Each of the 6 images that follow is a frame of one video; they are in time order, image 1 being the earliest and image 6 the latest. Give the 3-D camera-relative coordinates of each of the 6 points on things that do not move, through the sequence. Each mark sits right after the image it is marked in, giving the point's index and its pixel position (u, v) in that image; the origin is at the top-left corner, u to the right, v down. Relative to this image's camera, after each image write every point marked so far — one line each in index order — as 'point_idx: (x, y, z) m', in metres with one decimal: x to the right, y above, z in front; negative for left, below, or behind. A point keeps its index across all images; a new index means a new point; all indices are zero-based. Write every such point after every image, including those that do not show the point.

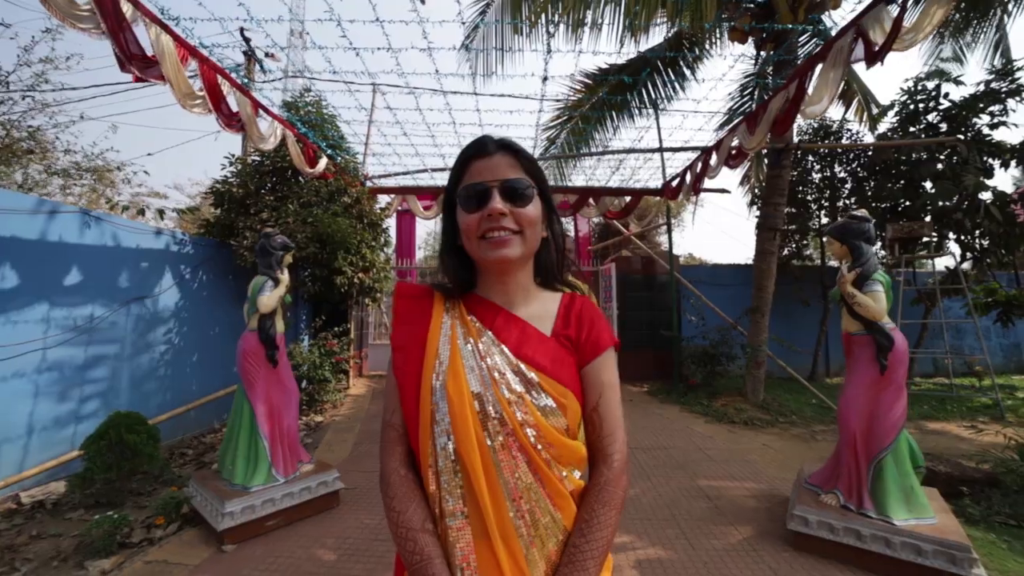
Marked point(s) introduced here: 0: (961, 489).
0: (+2.9, -1.3, +3.3) m
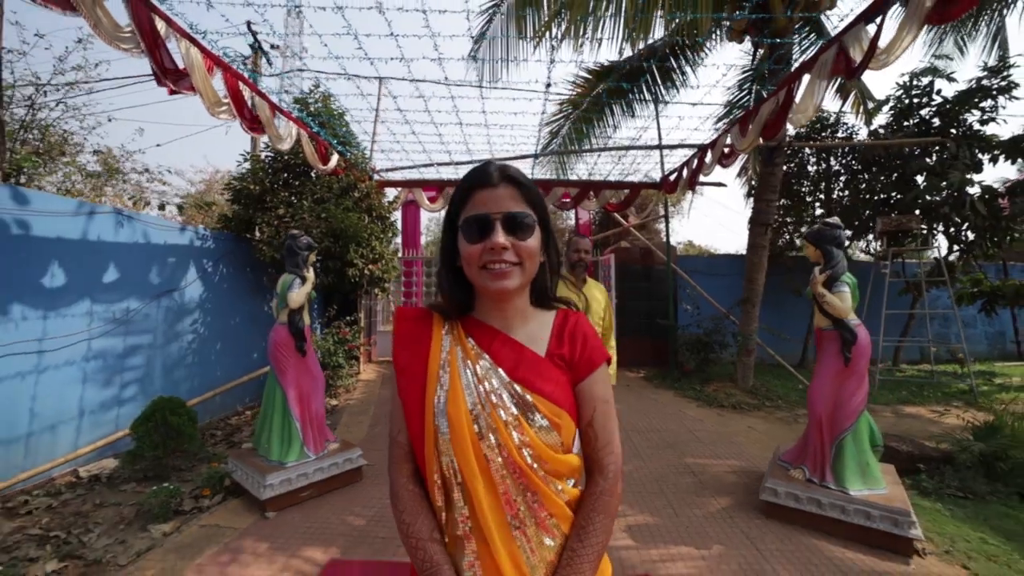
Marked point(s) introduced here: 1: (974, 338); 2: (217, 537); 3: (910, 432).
0: (+2.9, -1.3, +3.7) m
1: (+8.8, -0.9, +9.9) m
2: (-1.7, -1.4, +3.0) m
3: (+3.5, -1.3, +4.5) m
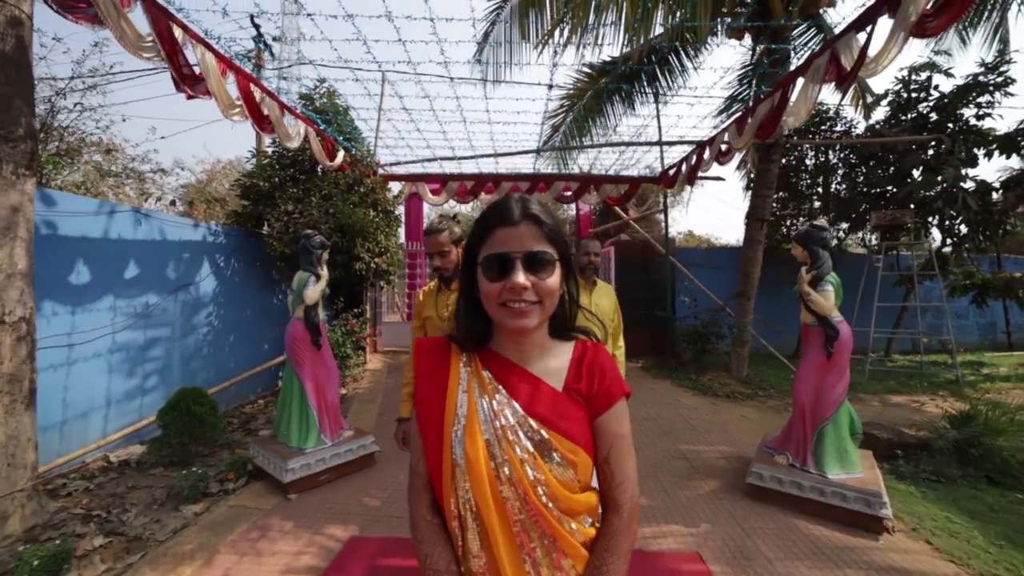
0: (+2.9, -1.2, +4.0) m
1: (+8.8, -0.8, +10.2) m
2: (-1.6, -1.4, +3.2) m
3: (+3.5, -1.2, +4.8) m
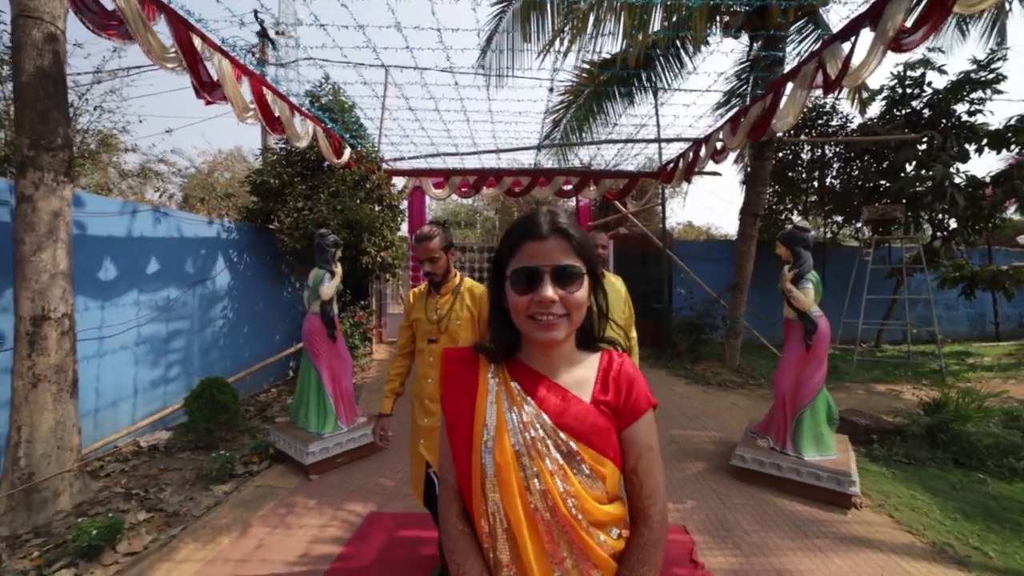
0: (+3.0, -1.2, +4.3) m
1: (+8.8, -0.6, +10.4) m
2: (-1.6, -1.4, +3.5) m
3: (+3.5, -1.2, +5.1) m
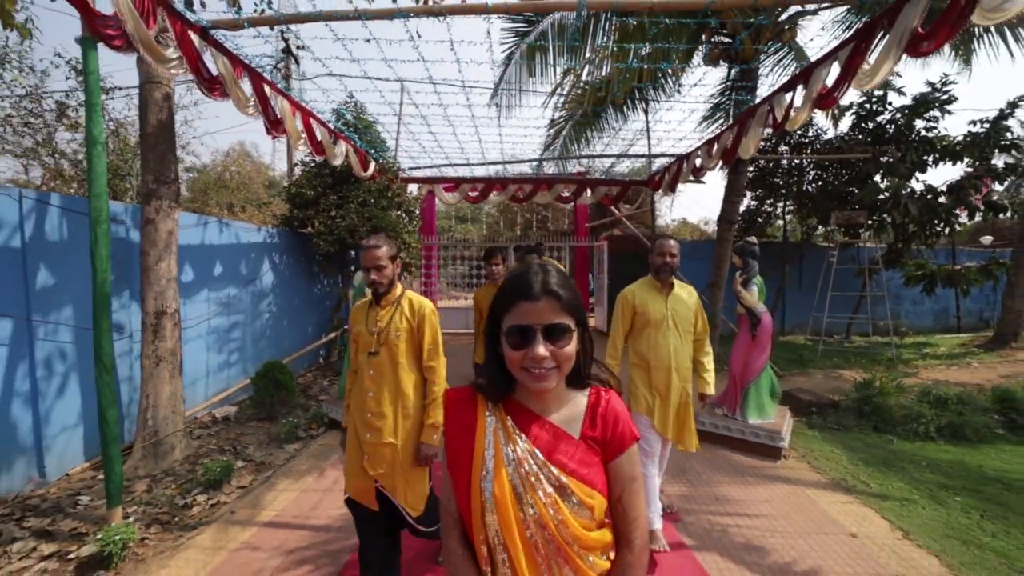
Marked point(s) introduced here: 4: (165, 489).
0: (+3.0, -1.2, +5.3) m
1: (+8.9, -0.6, +11.4) m
2: (-1.5, -1.4, +4.5) m
3: (+3.6, -1.2, +6.1) m
4: (-2.5, -1.4, +3.7) m
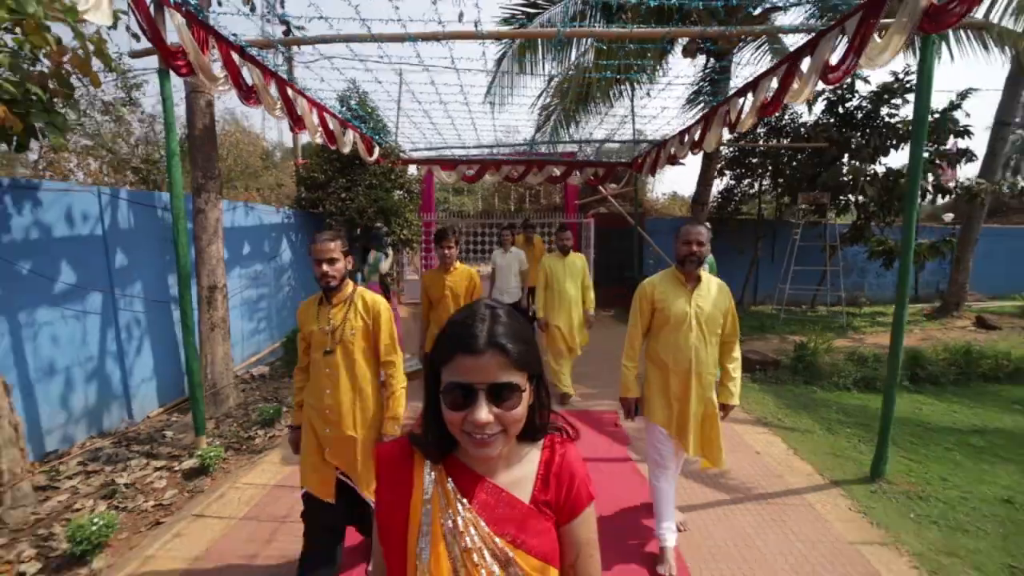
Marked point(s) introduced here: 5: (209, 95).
0: (+2.9, -0.9, +6.3) m
1: (+8.8, +0.1, +12.4) m
2: (-1.6, -1.2, +5.5) m
3: (+3.5, -0.8, +7.1) m
4: (-2.5, -1.3, +4.7) m
5: (-2.9, +1.9, +5.1) m
